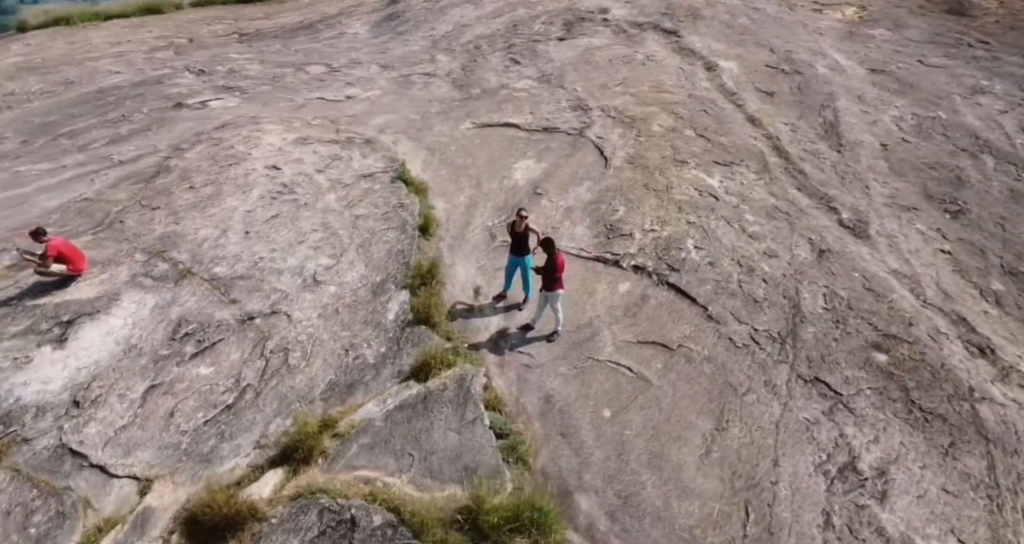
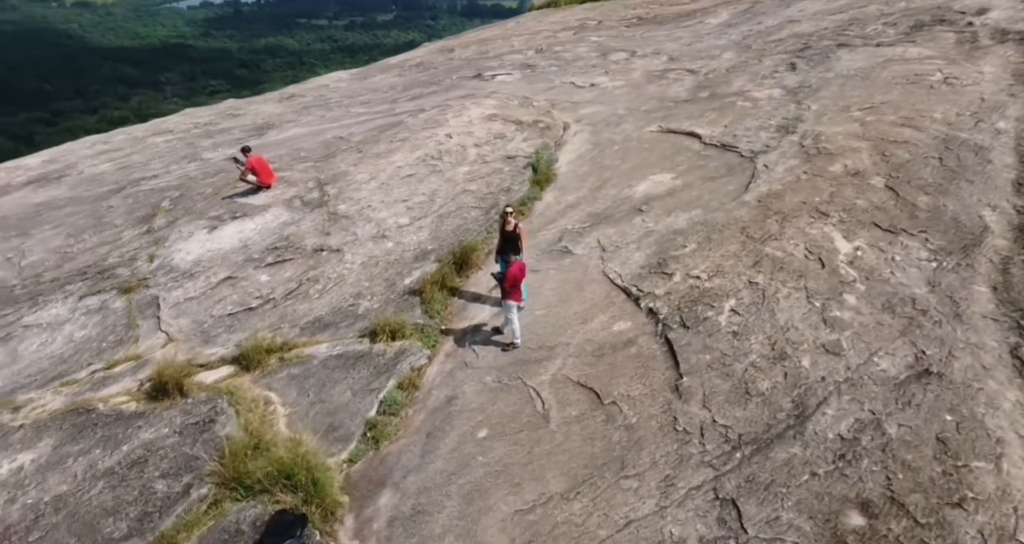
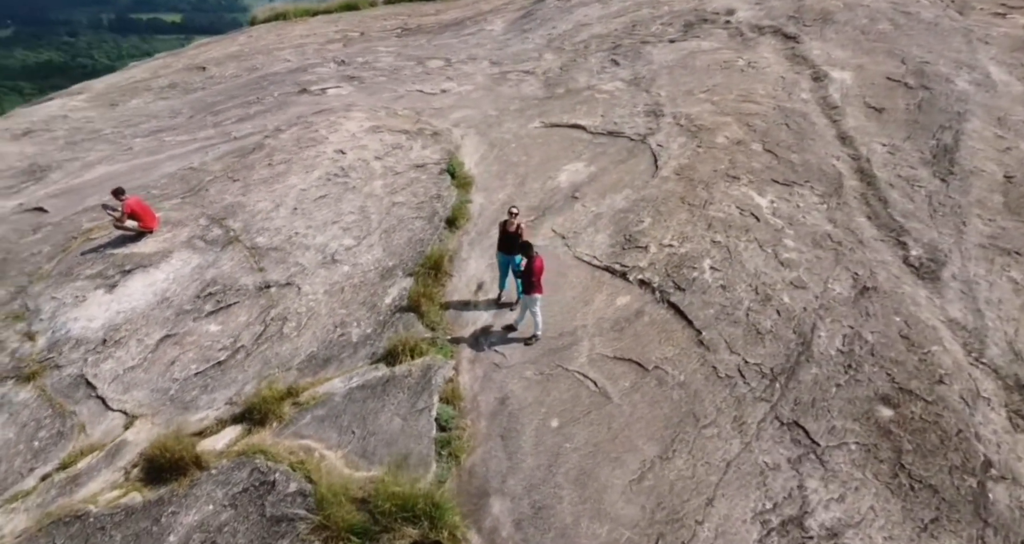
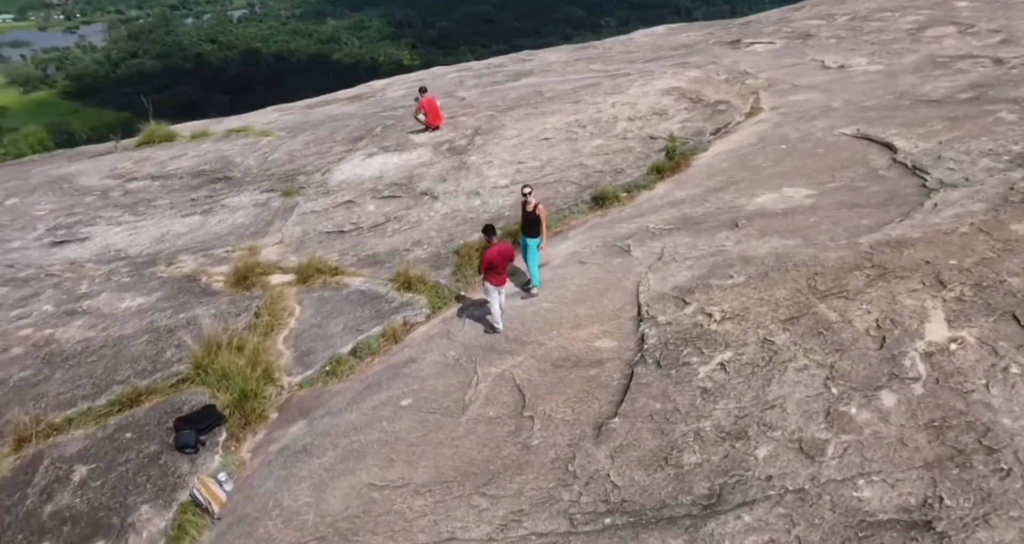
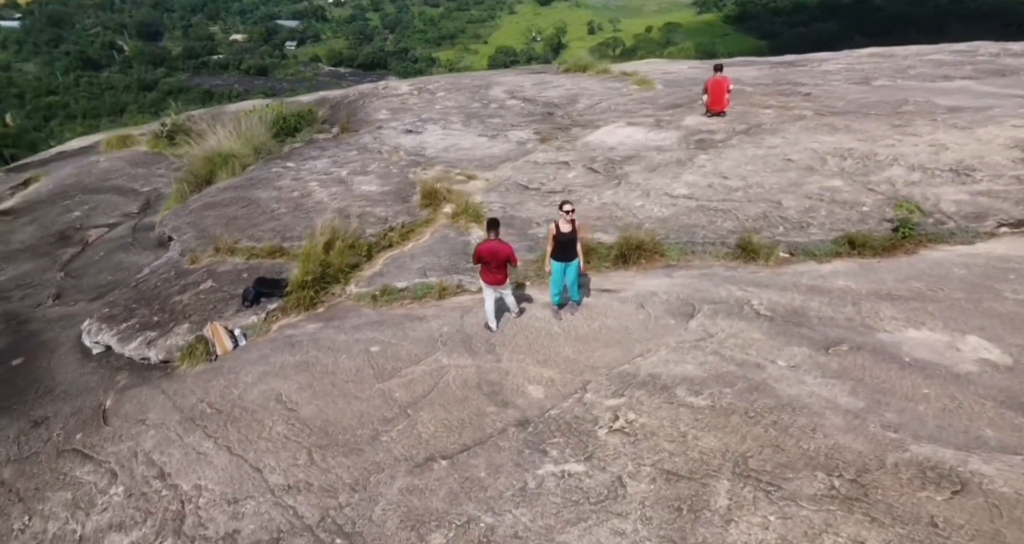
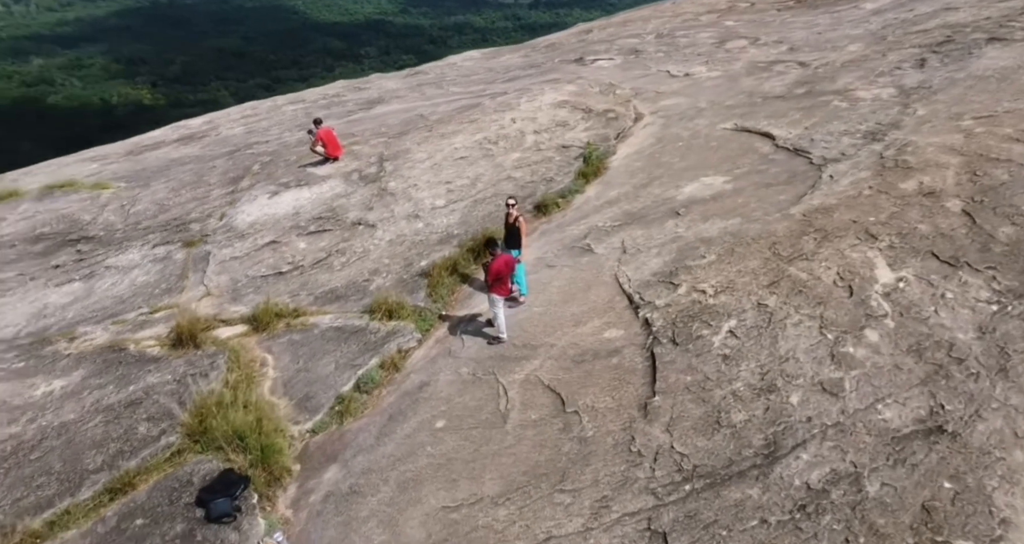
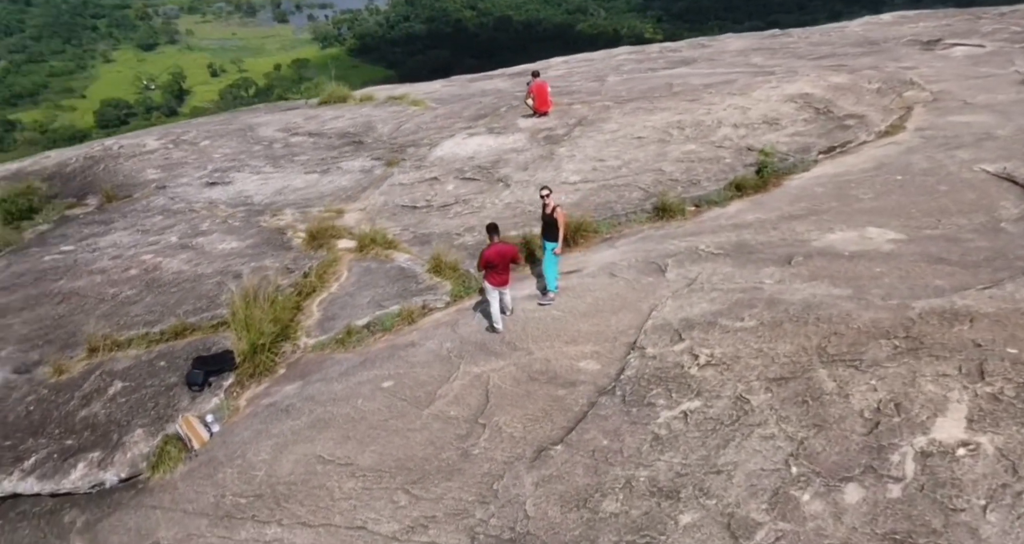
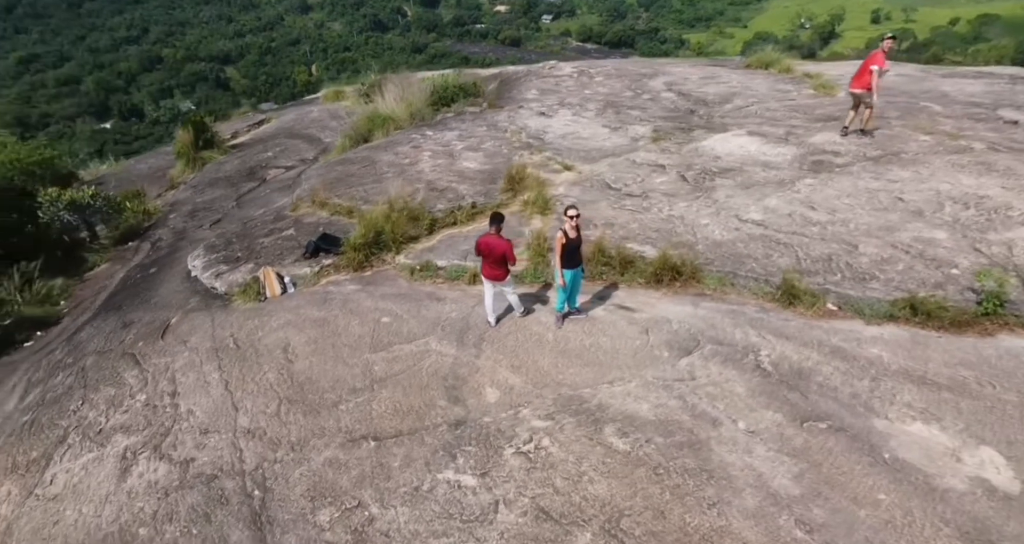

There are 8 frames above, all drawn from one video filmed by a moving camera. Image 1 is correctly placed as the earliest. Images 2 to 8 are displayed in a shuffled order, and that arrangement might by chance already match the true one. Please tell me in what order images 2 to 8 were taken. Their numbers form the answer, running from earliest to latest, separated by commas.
3, 2, 6, 4, 7, 5, 8
